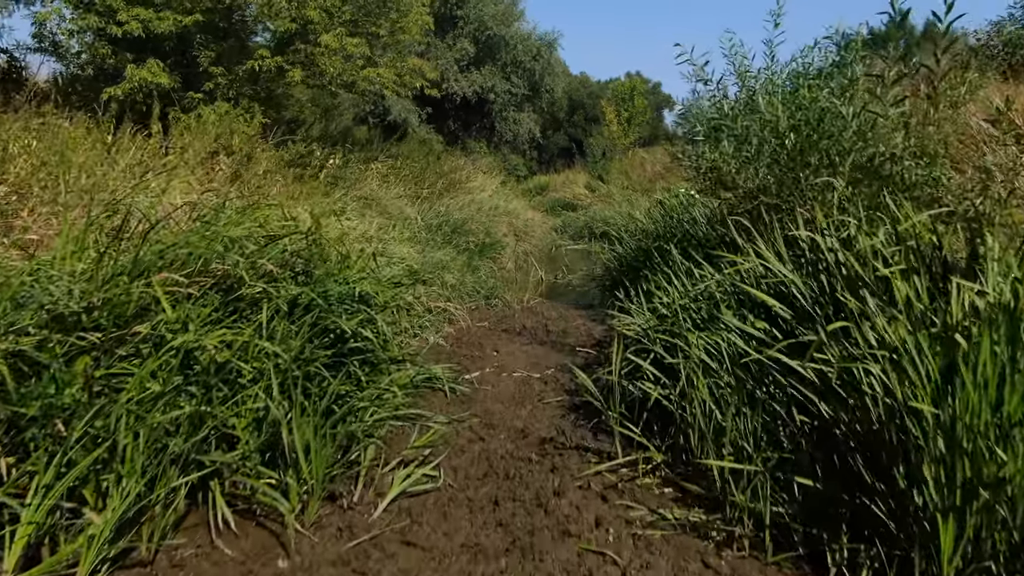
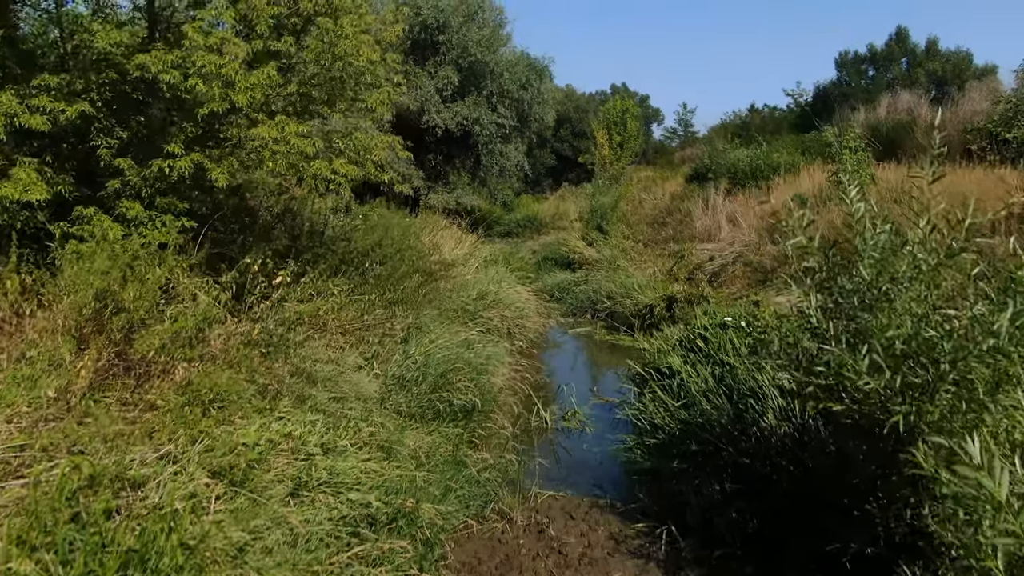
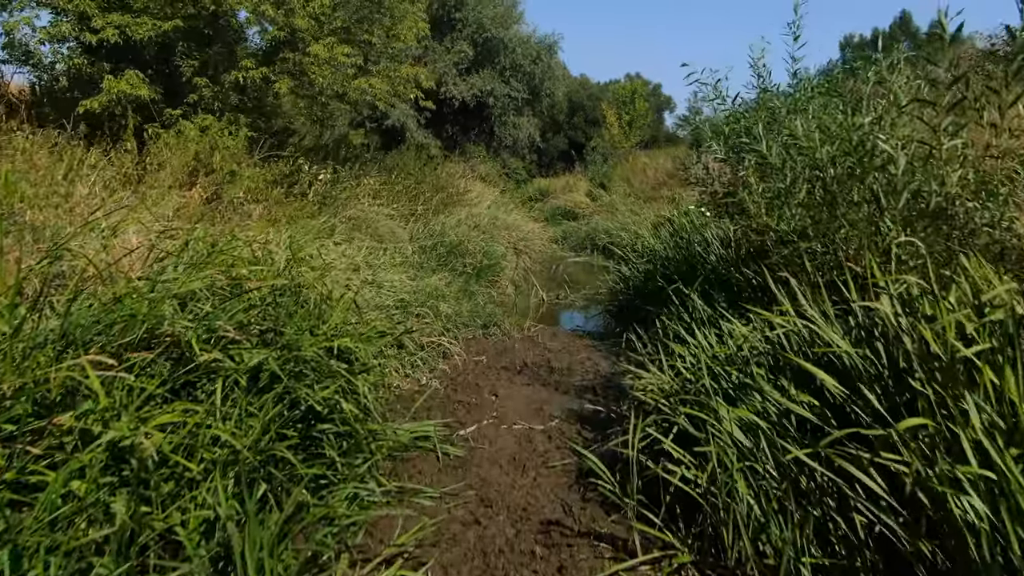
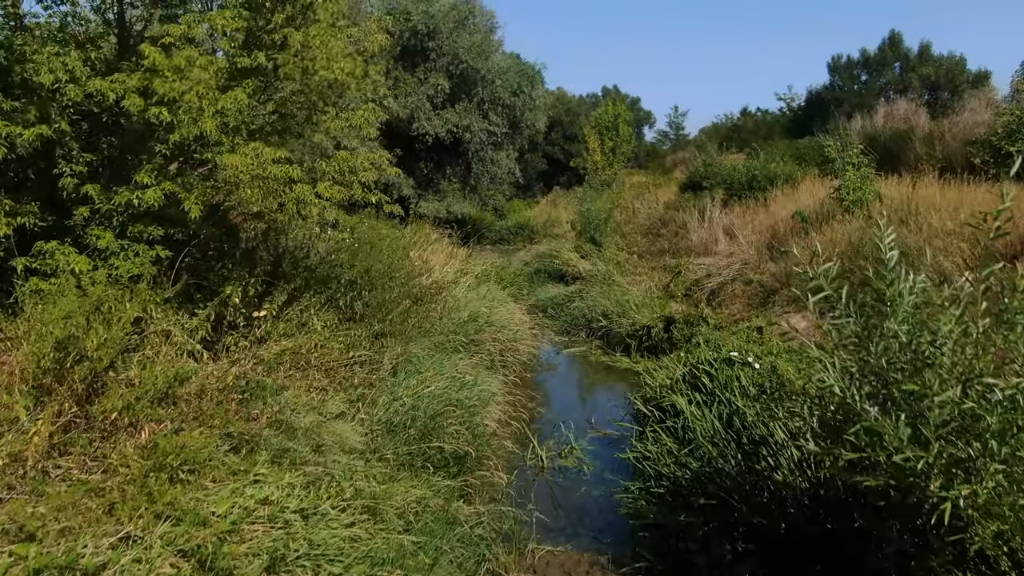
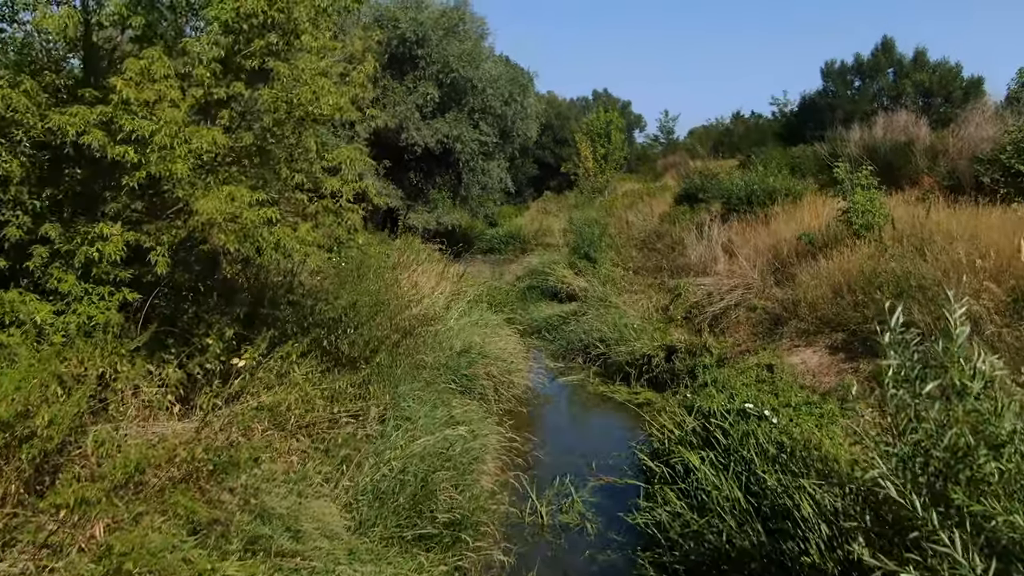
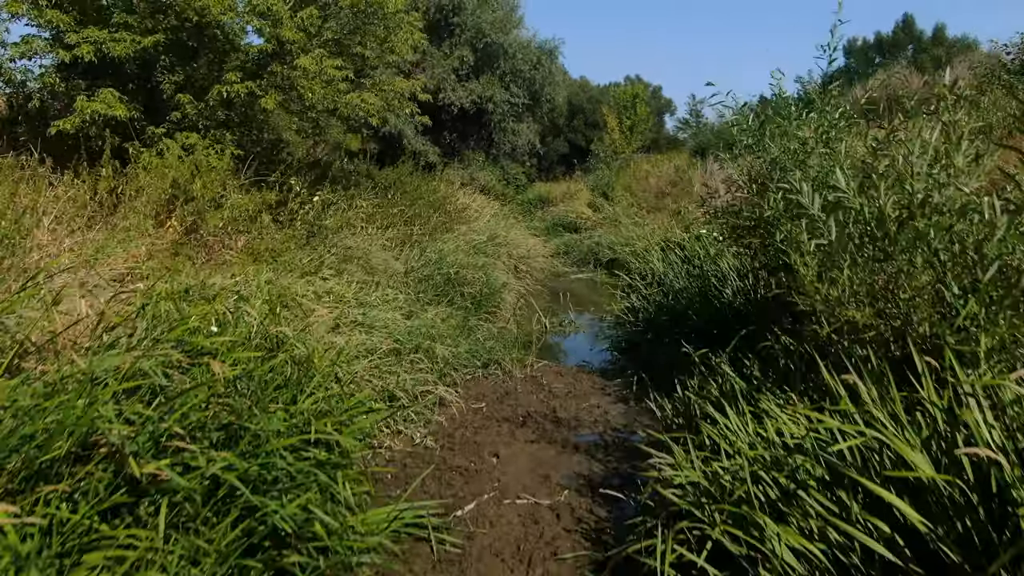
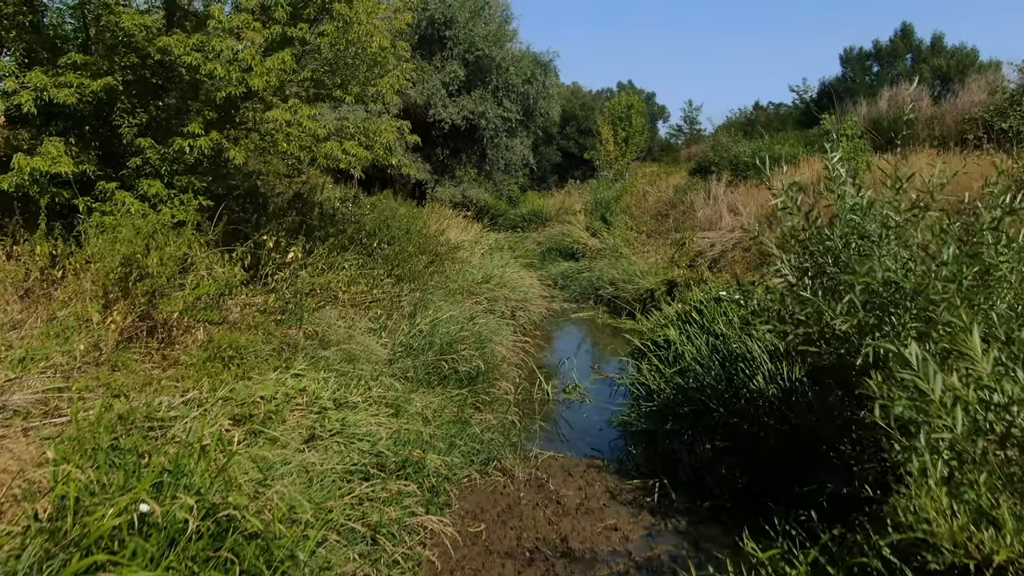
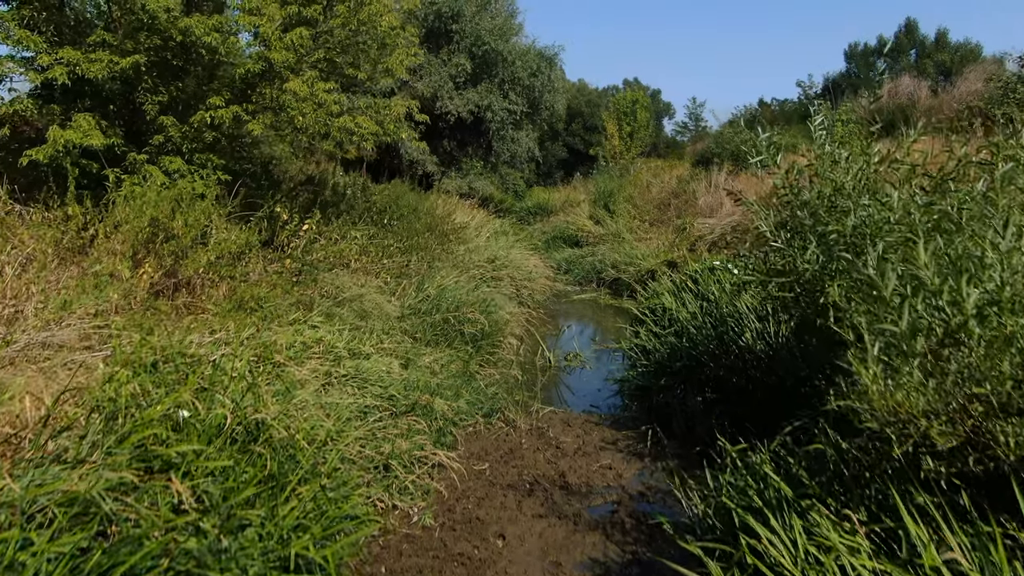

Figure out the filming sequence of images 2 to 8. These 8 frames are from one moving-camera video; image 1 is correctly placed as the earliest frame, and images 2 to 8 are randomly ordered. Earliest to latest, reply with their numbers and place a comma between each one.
3, 6, 8, 7, 2, 4, 5
